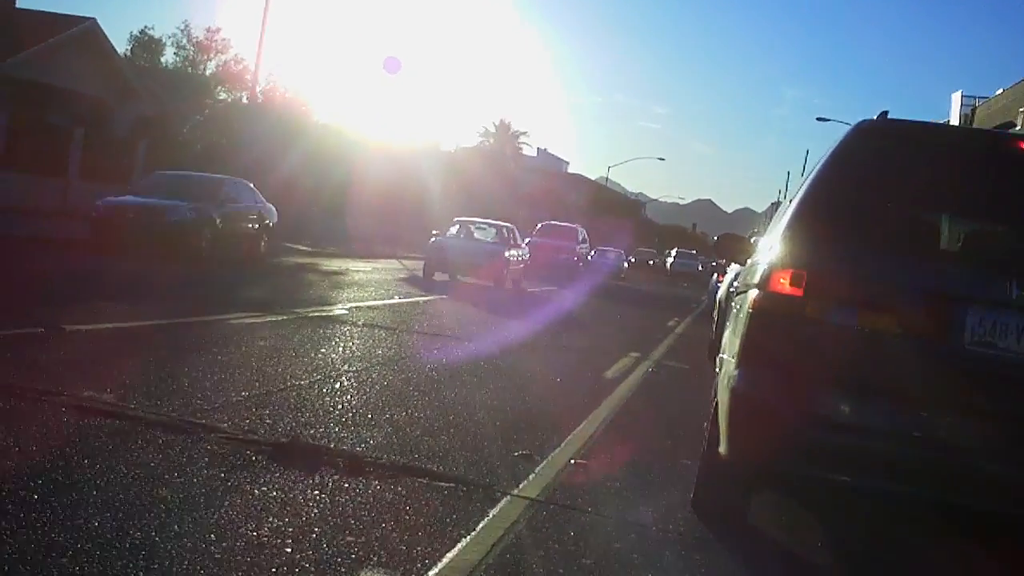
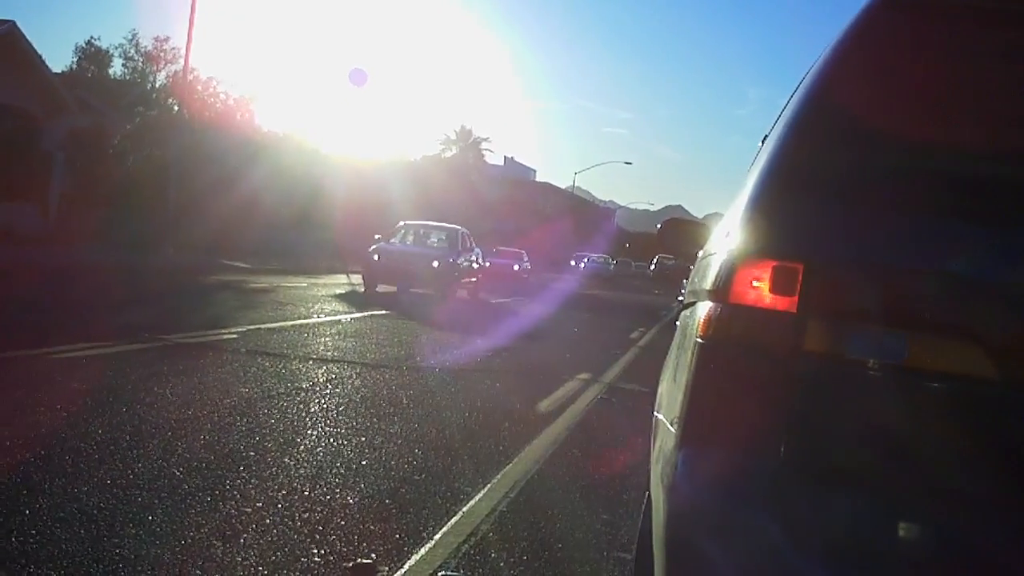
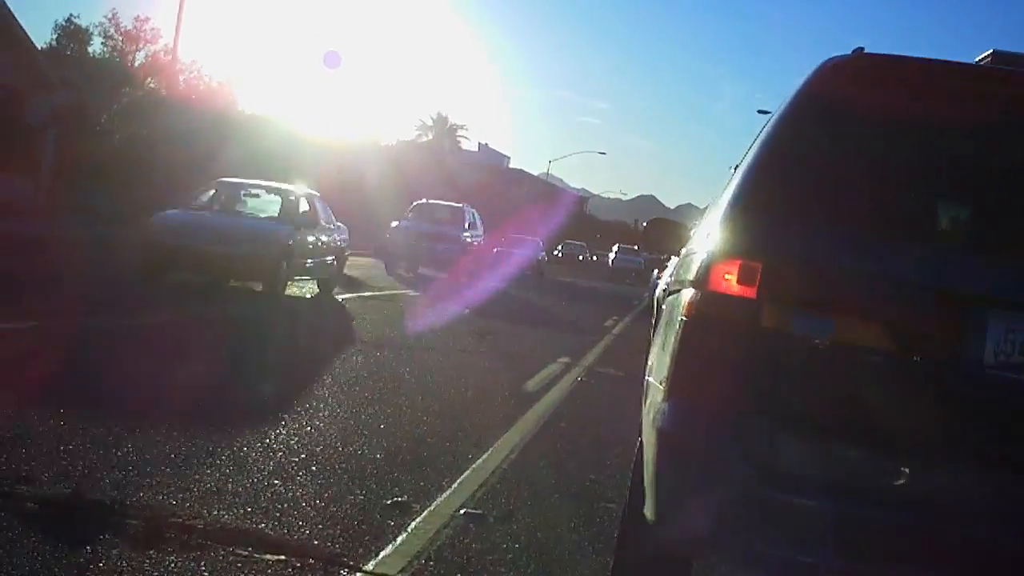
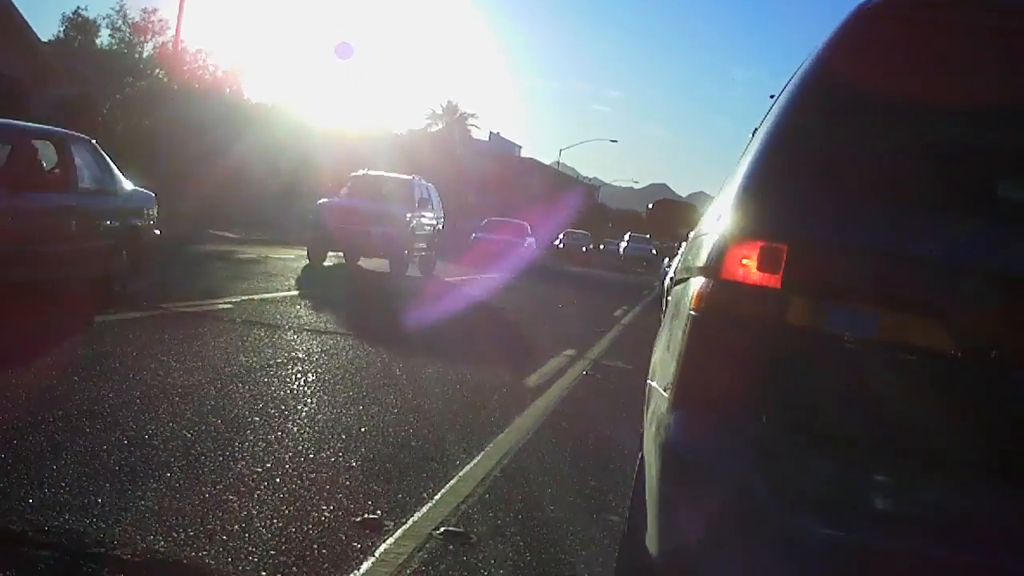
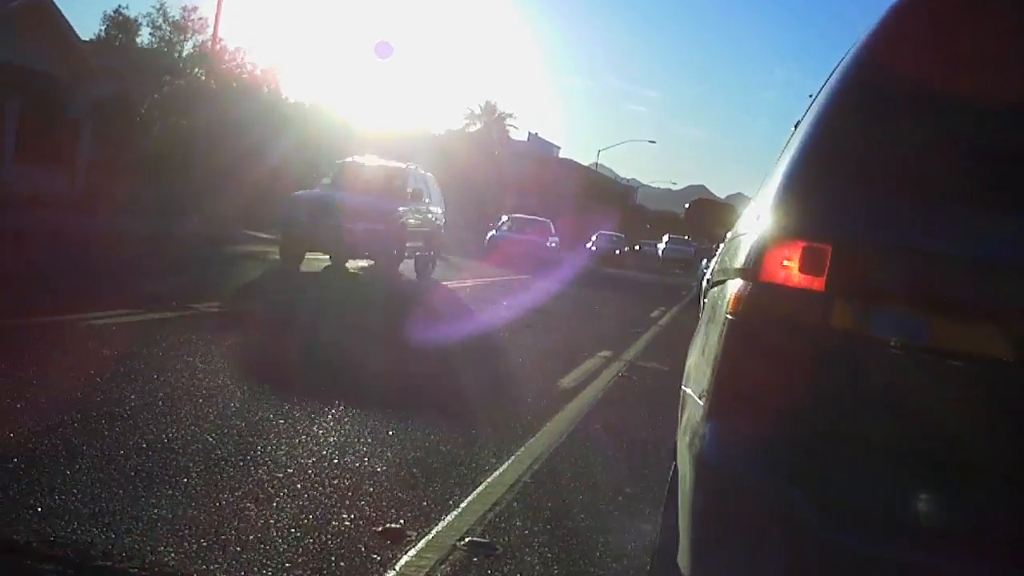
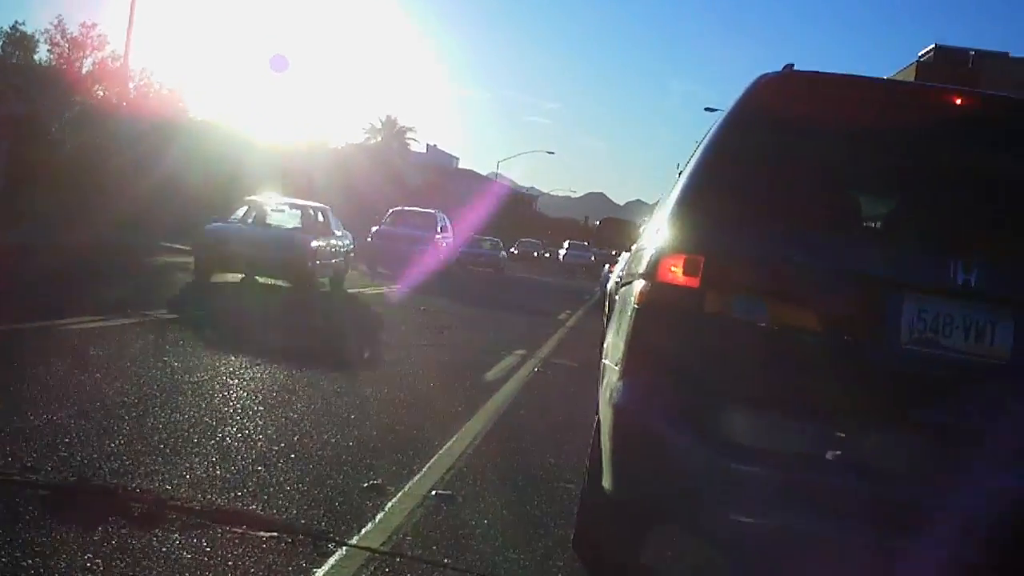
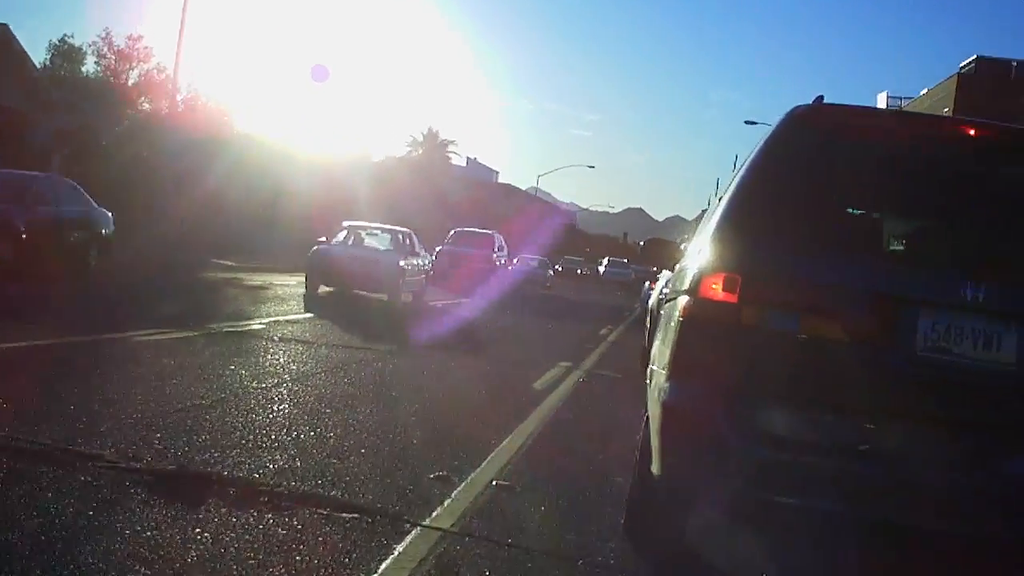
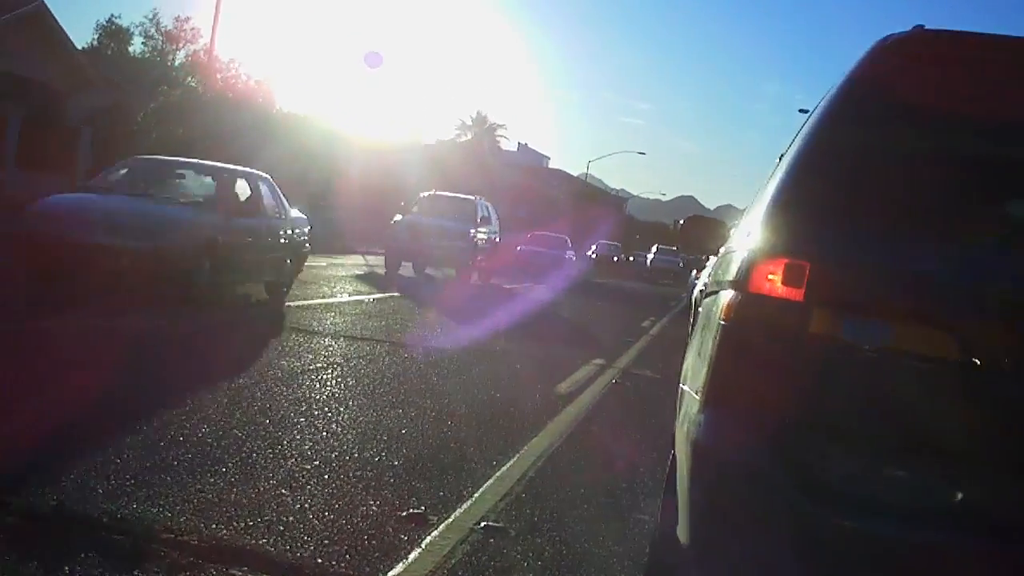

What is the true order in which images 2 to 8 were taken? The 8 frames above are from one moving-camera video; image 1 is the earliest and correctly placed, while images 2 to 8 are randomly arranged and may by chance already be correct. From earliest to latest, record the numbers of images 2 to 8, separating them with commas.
7, 6, 3, 8, 4, 5, 2
